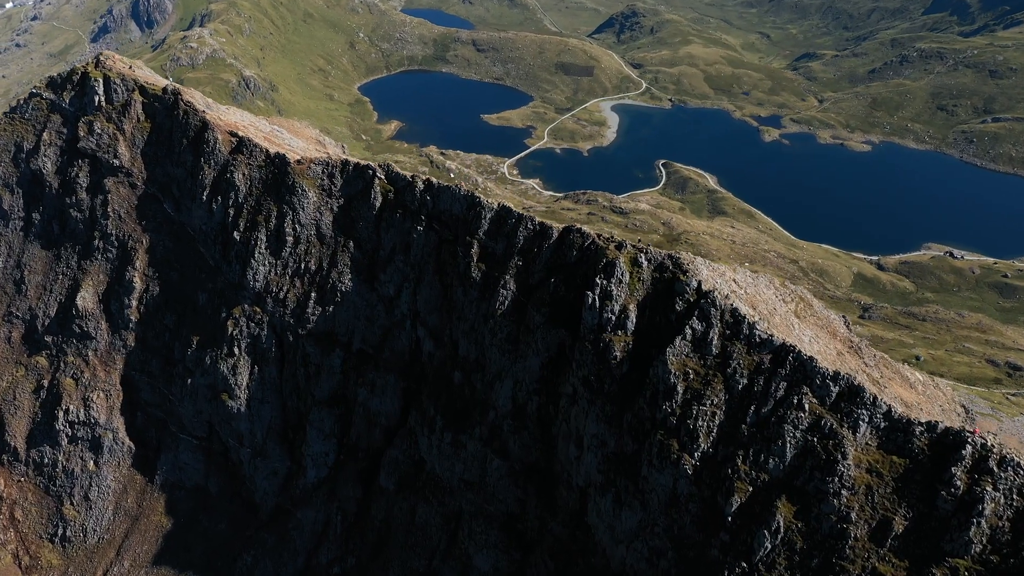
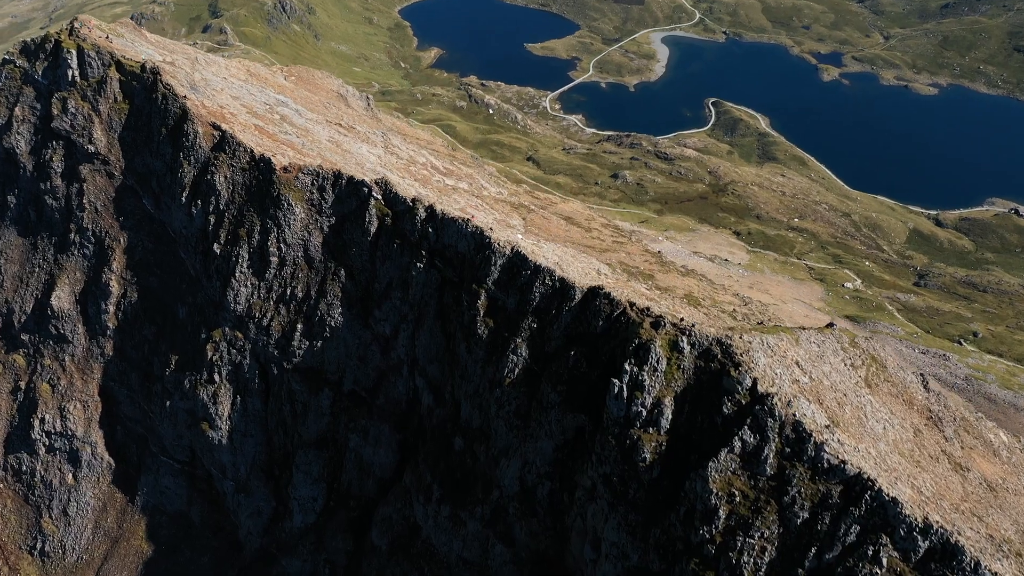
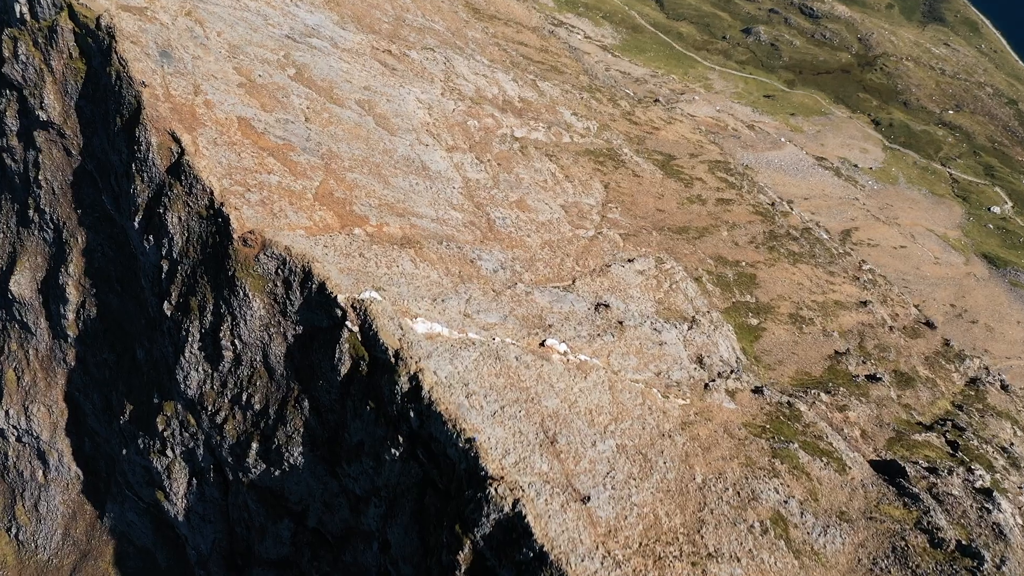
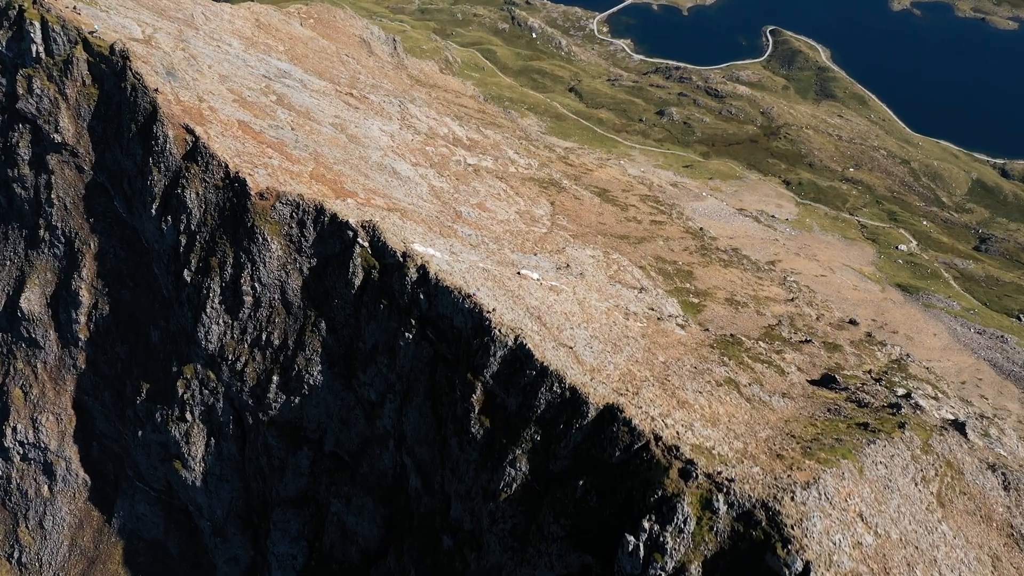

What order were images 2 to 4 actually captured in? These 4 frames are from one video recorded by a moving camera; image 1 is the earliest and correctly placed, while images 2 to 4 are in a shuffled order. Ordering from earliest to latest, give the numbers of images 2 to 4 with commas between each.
2, 4, 3
